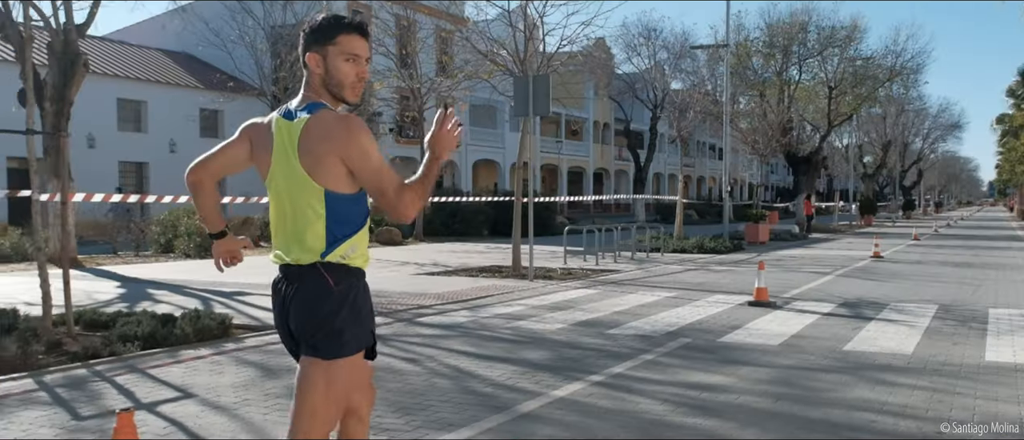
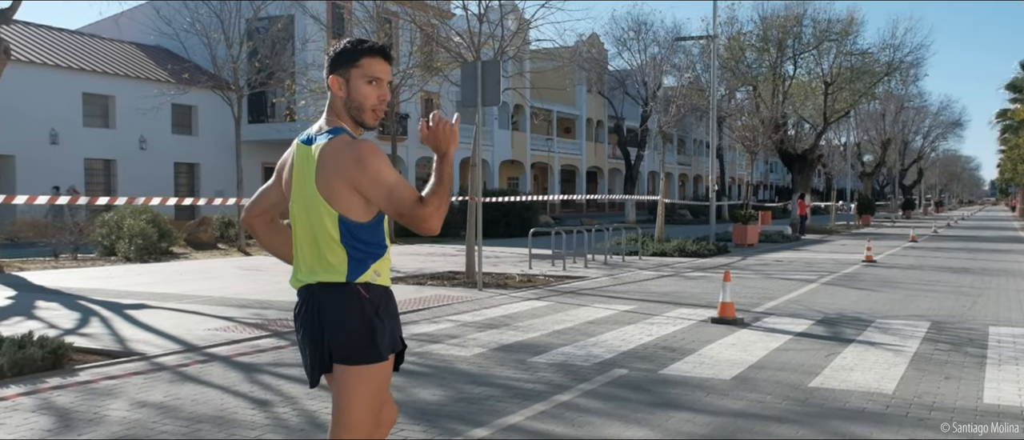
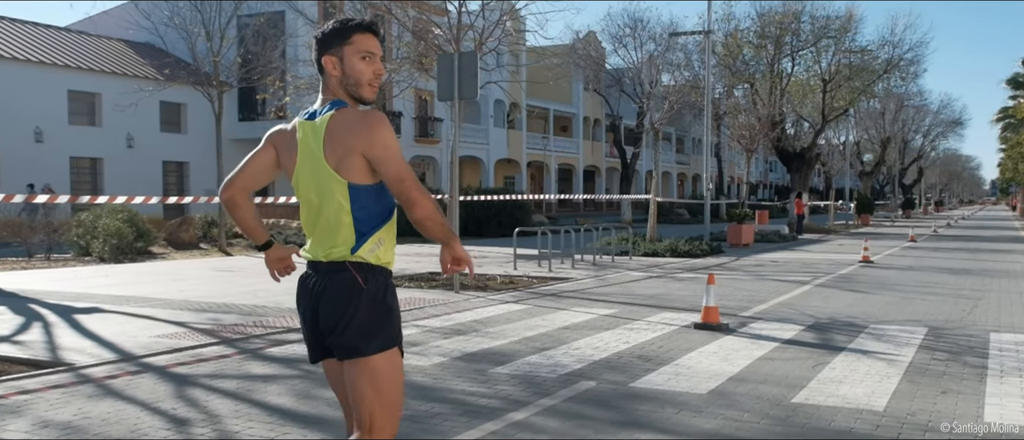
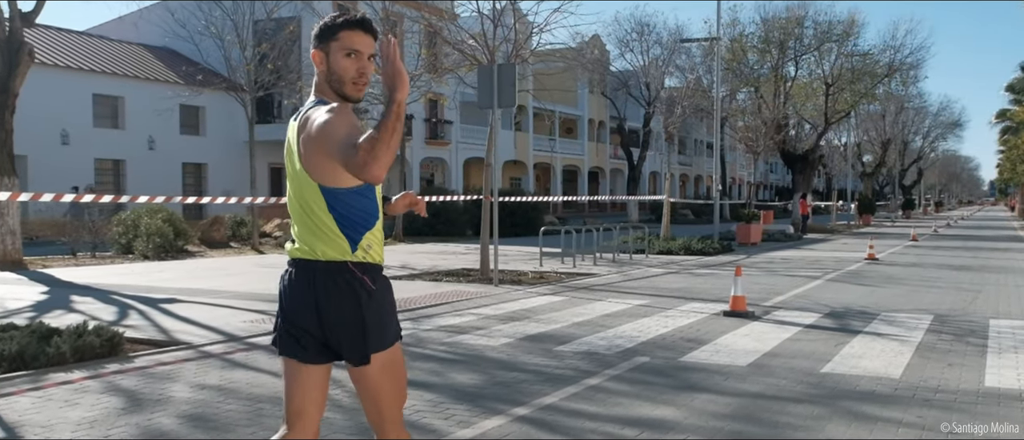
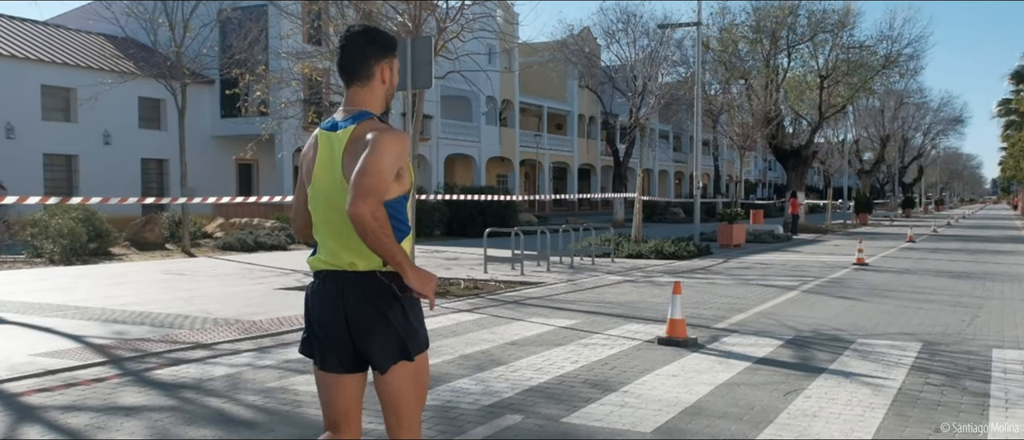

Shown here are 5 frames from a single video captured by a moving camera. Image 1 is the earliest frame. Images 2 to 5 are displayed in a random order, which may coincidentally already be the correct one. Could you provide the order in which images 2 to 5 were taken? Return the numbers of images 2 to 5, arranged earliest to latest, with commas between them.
4, 2, 3, 5
